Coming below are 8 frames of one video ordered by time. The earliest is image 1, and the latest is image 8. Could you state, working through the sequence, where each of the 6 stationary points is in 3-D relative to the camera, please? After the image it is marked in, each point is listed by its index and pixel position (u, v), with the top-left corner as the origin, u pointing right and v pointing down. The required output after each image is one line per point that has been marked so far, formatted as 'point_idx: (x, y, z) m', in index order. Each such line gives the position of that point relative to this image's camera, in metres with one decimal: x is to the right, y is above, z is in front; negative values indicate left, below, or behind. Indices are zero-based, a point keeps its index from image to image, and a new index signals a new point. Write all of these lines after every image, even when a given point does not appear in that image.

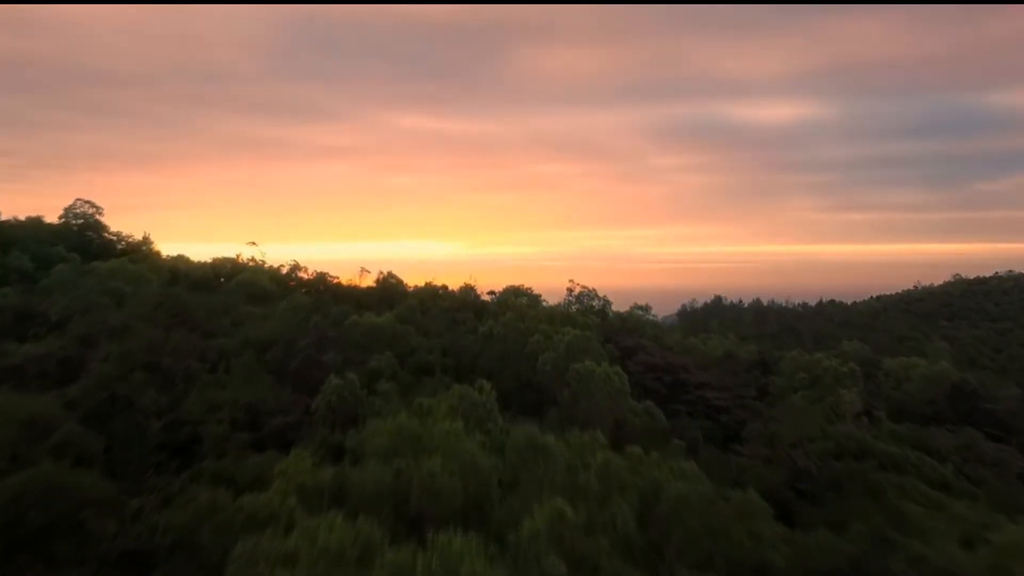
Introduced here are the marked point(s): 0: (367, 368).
0: (-2.0, -1.1, +9.5) m
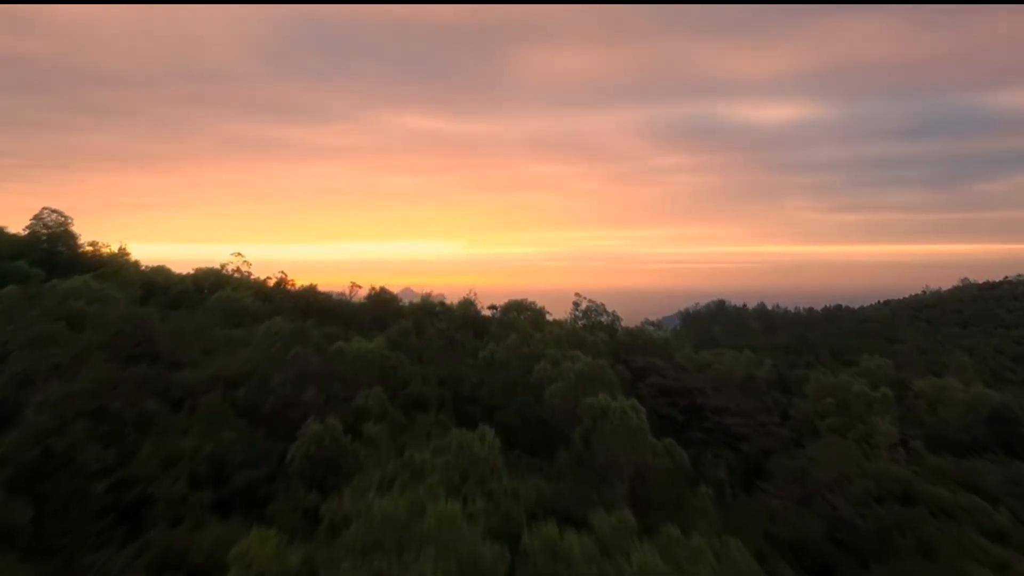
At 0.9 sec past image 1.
0: (-1.9, -1.5, +8.4) m
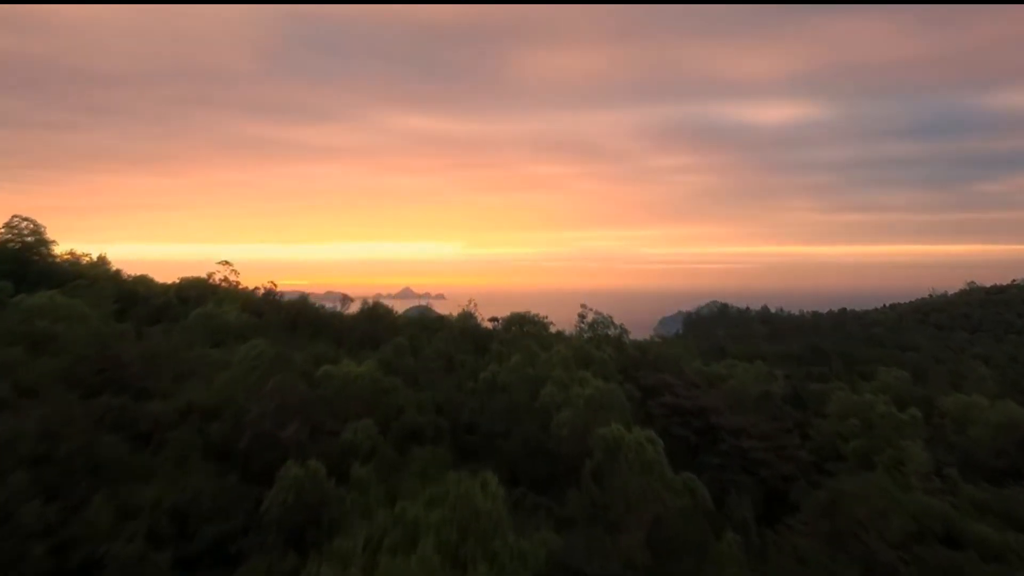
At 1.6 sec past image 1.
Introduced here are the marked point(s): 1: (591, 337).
0: (-1.9, -1.7, +7.5) m
1: (+1.8, -1.1, +15.7) m
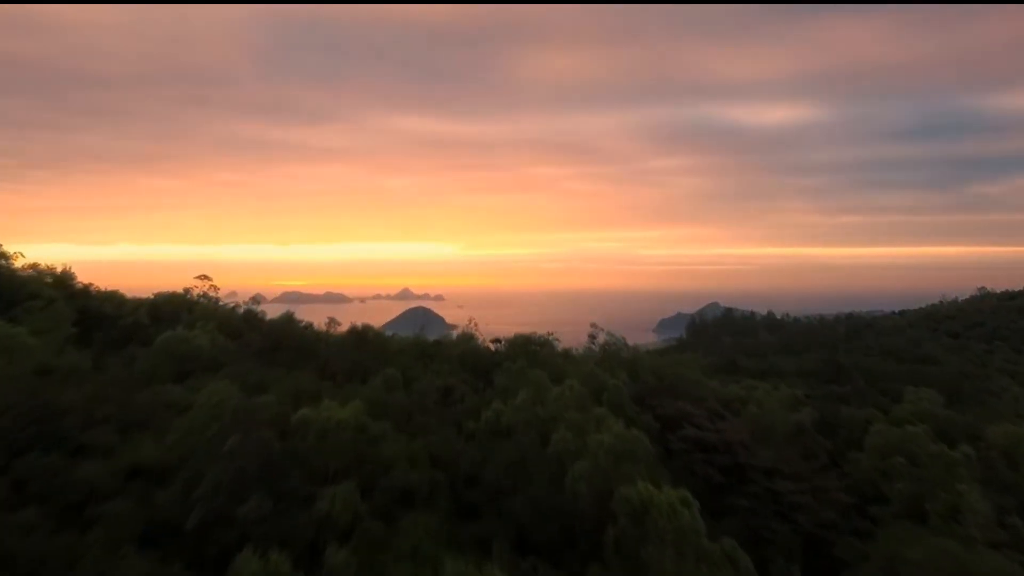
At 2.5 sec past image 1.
0: (-1.8, -2.1, +6.1) m
1: (+1.9, -1.5, +14.3) m
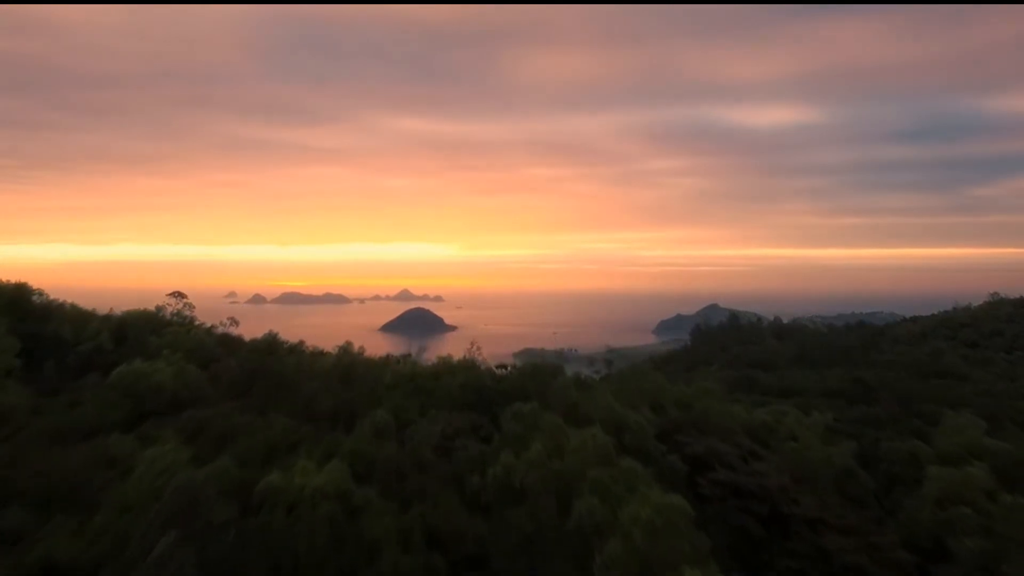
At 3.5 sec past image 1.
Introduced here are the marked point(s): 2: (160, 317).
0: (-1.7, -2.4, +4.7) m
1: (+2.1, -1.9, +12.9) m
2: (-6.8, -0.6, +13.4) m
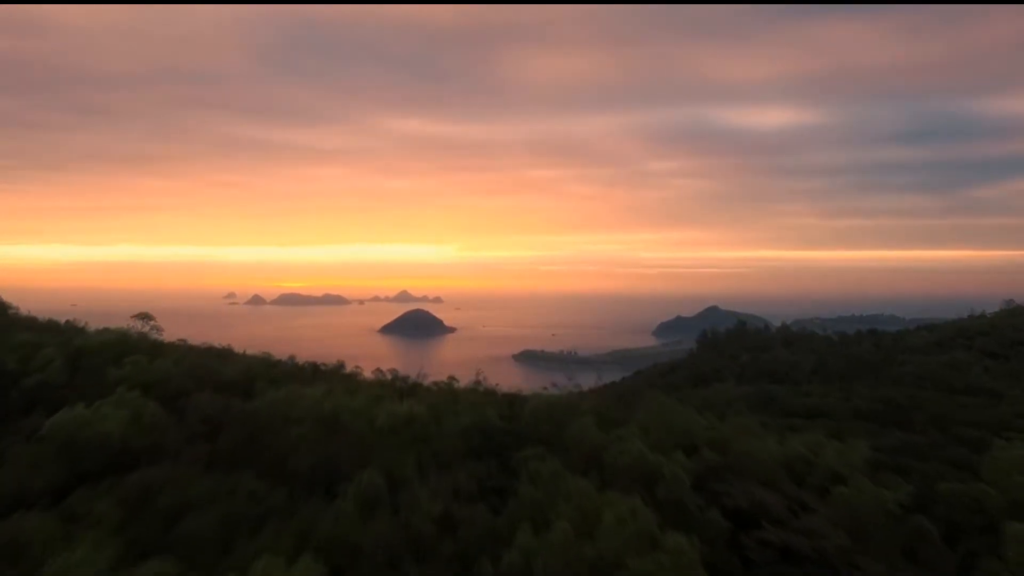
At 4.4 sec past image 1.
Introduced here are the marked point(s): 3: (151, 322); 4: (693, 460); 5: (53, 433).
0: (-1.5, -2.8, +3.1) m
1: (+2.2, -2.3, +11.3) m
2: (-6.7, -1.0, +11.8) m
3: (-6.6, -0.6, +12.6) m
4: (+2.8, -2.6, +10.5) m
5: (-5.2, -1.6, +7.7) m
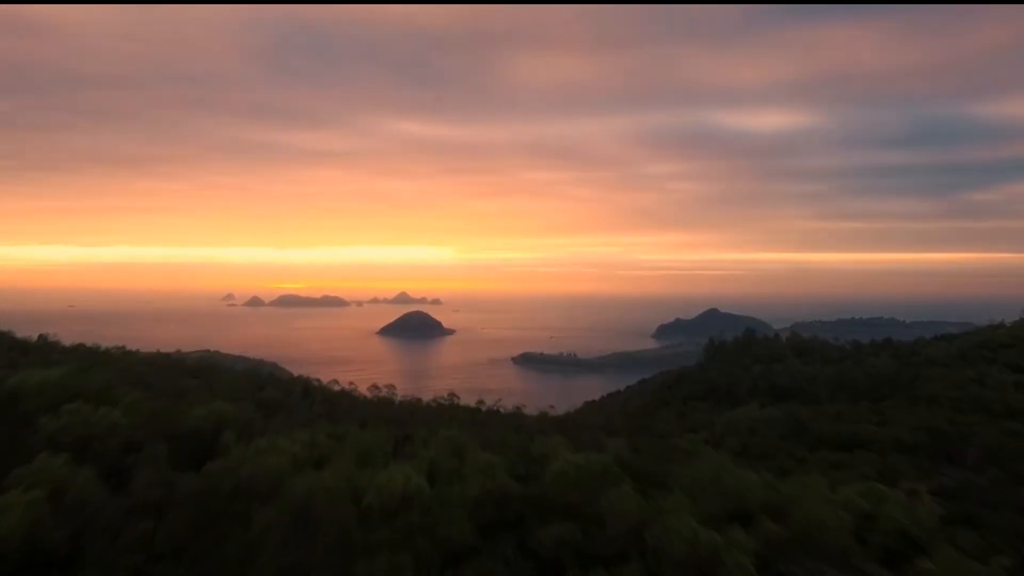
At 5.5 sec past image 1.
0: (-1.2, -3.2, +1.2) m
1: (+2.5, -2.7, +9.4) m
2: (-6.4, -1.4, +9.9) m
3: (-6.4, -1.1, +10.7) m
4: (+3.0, -3.1, +8.6) m
5: (-4.9, -2.1, +5.8) m
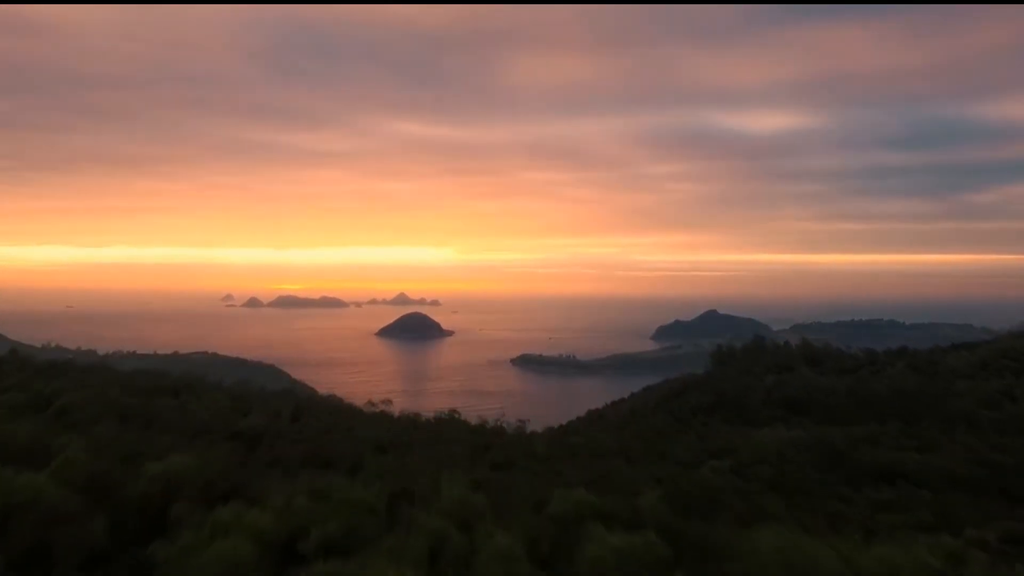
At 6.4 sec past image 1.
0: (-1.0, -3.6, -0.5) m
1: (+2.7, -3.1, +7.7) m
2: (-6.2, -1.8, +8.2) m
3: (-6.1, -1.5, +8.9) m
4: (+3.2, -3.5, +6.8) m
5: (-4.7, -2.4, +4.1) m
